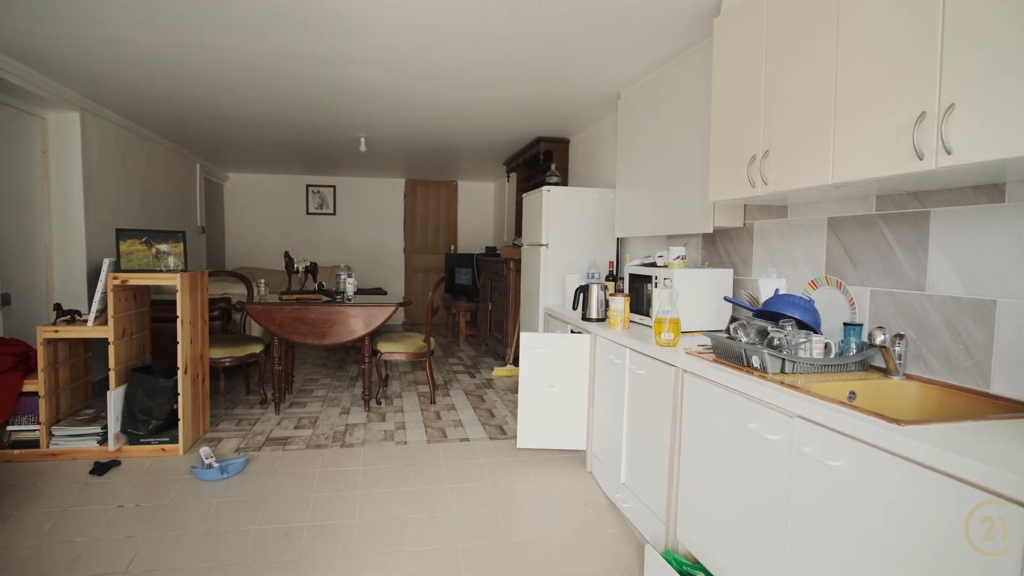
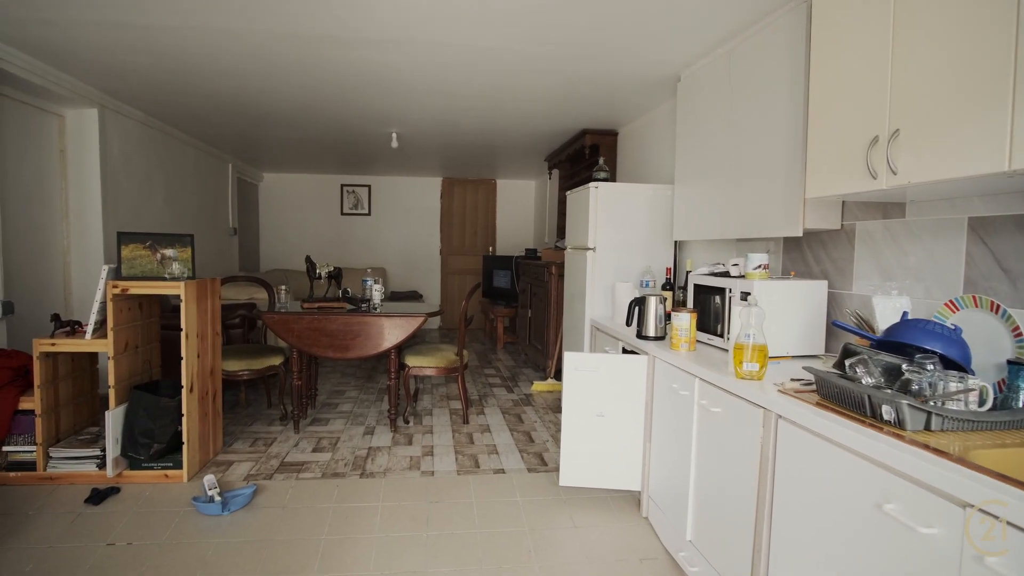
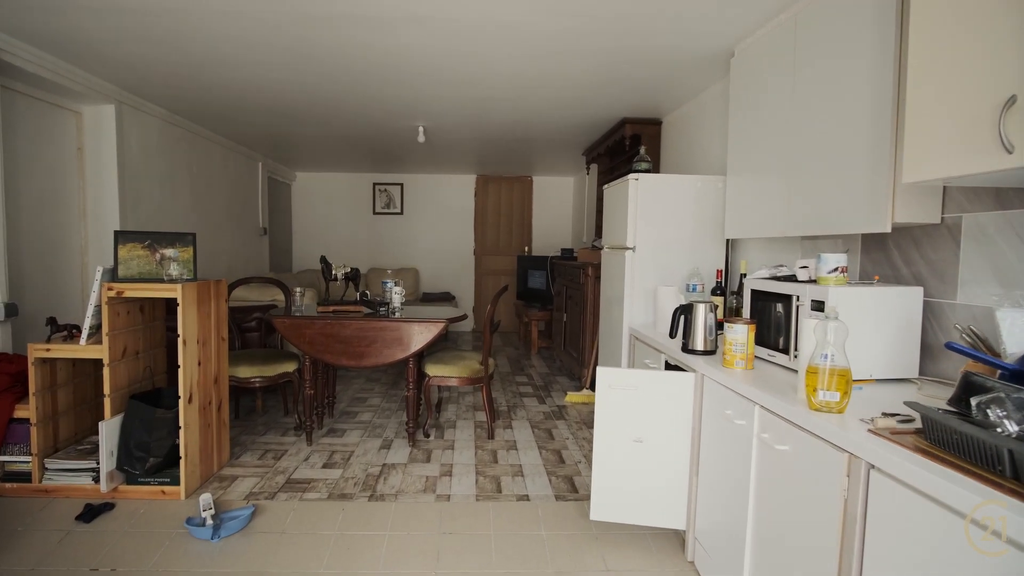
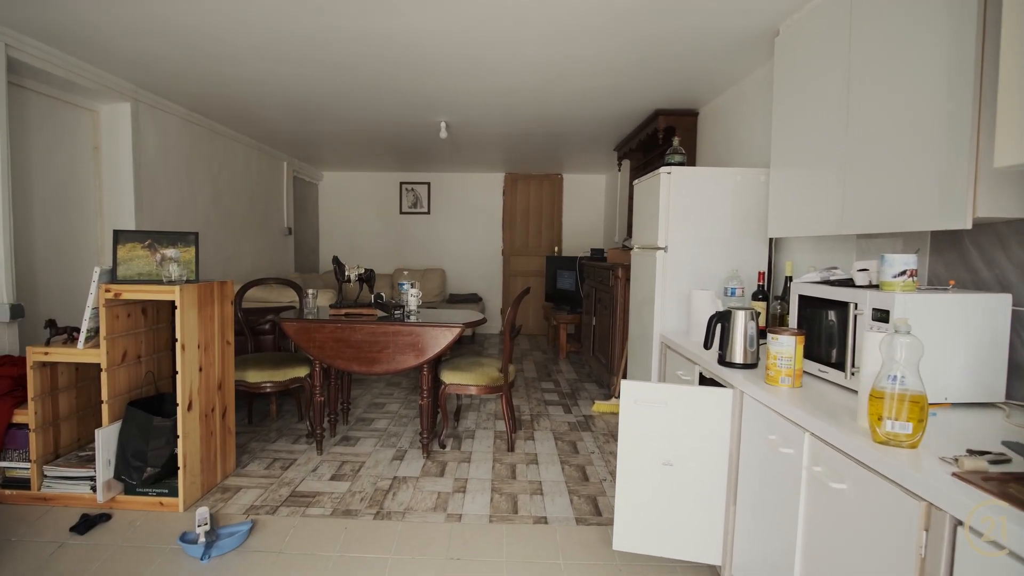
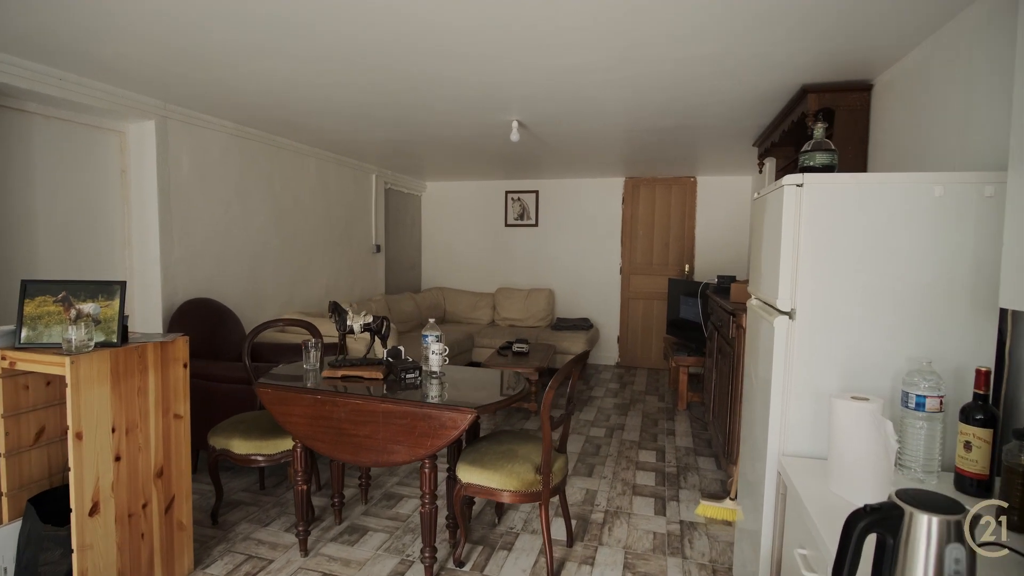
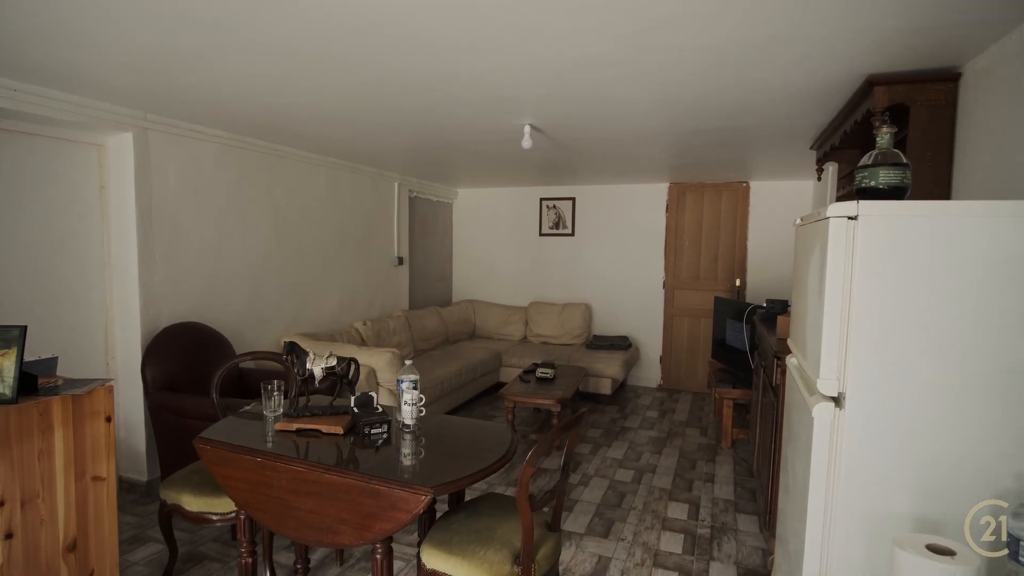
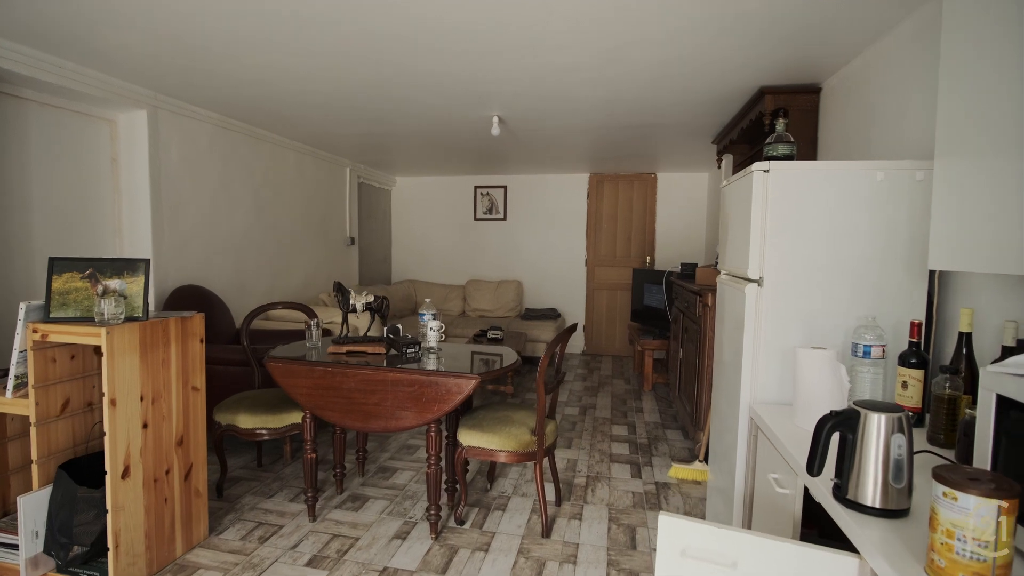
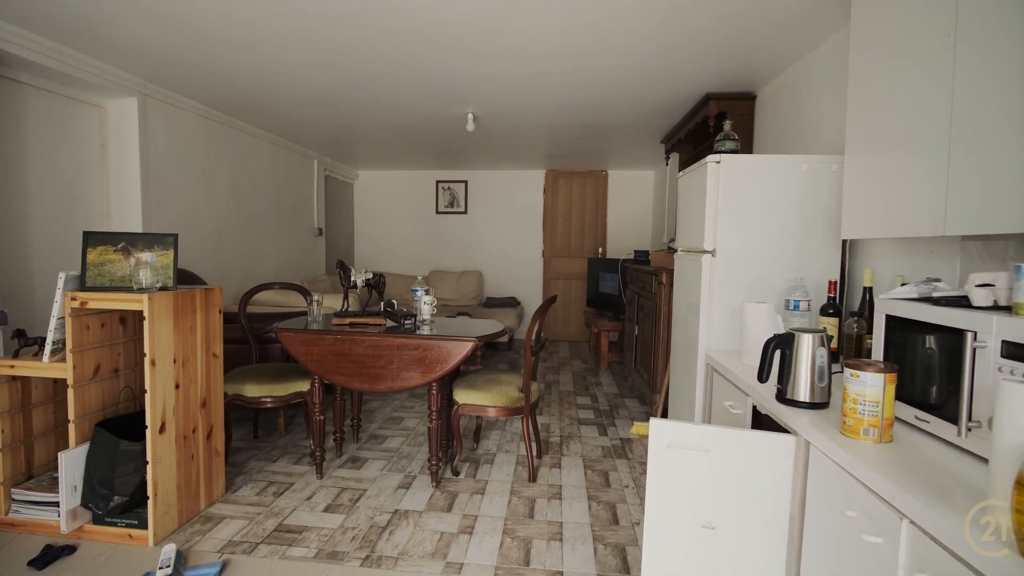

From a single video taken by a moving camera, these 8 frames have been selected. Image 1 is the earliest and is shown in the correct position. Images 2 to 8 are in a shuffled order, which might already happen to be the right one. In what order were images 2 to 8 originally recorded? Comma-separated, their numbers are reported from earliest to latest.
2, 3, 4, 8, 7, 5, 6
